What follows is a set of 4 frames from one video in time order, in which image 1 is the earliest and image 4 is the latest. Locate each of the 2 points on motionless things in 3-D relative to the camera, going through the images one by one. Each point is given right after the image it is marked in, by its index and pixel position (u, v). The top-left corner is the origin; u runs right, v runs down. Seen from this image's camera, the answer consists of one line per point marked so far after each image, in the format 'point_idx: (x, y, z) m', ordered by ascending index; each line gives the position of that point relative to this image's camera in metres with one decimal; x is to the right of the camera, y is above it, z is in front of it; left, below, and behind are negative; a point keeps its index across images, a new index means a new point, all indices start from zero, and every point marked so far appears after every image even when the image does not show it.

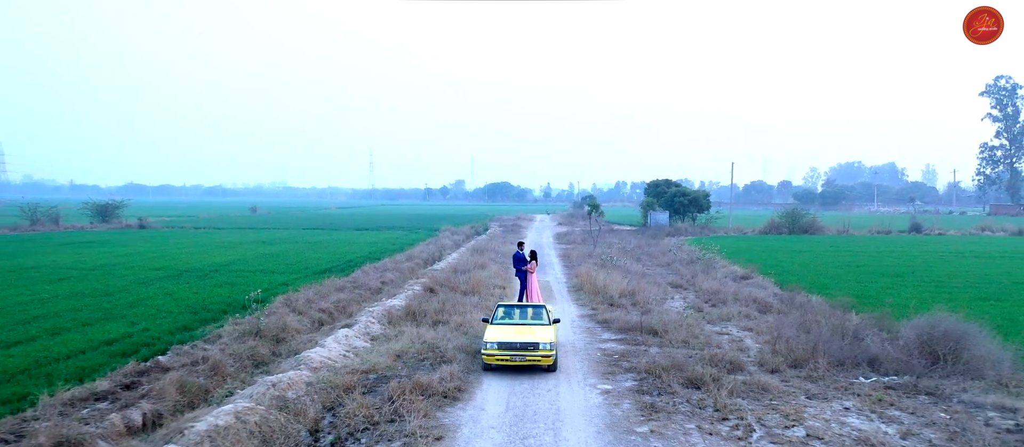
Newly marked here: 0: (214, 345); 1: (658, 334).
0: (-6.2, -2.5, +16.1) m
1: (+3.2, -2.4, +16.9) m
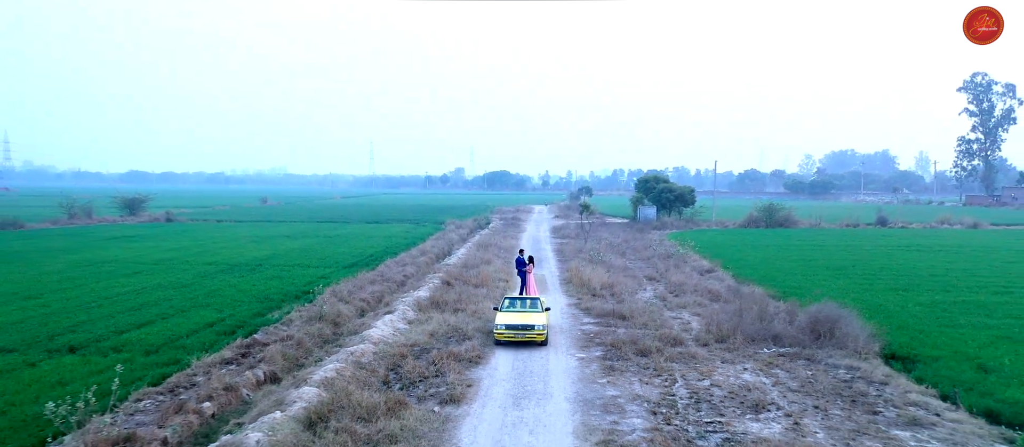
0: (-6.1, -2.9, +21.3) m
1: (+3.3, -2.7, +22.2) m
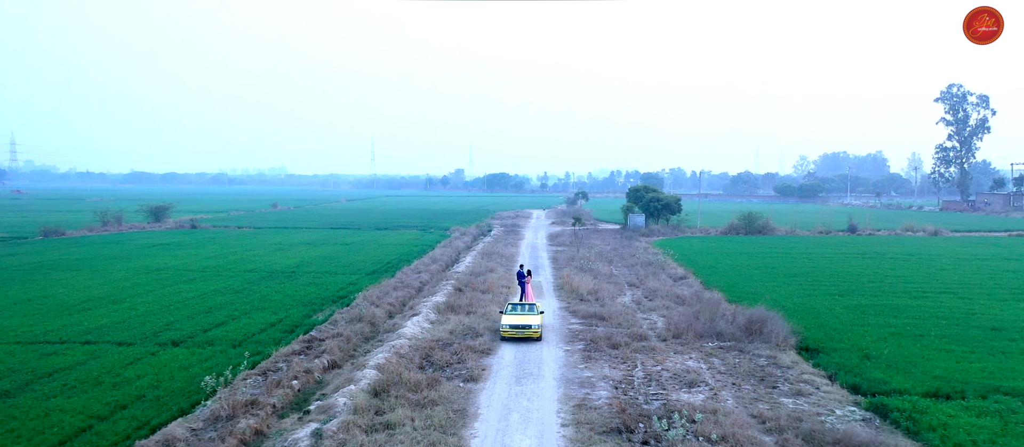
0: (-6.0, -3.6, +26.8) m
1: (+3.3, -3.4, +27.7) m
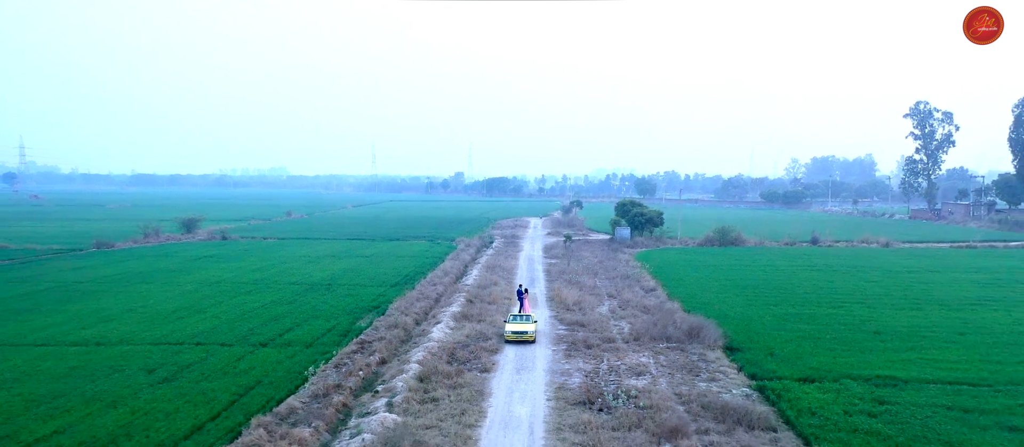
0: (-6.0, -4.9, +35.0) m
1: (+3.4, -4.8, +35.9) m
